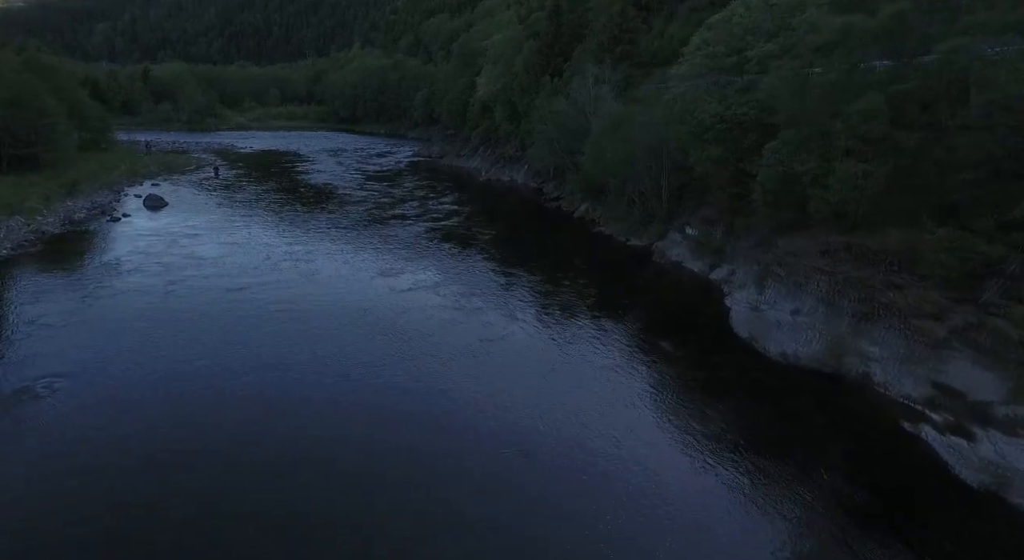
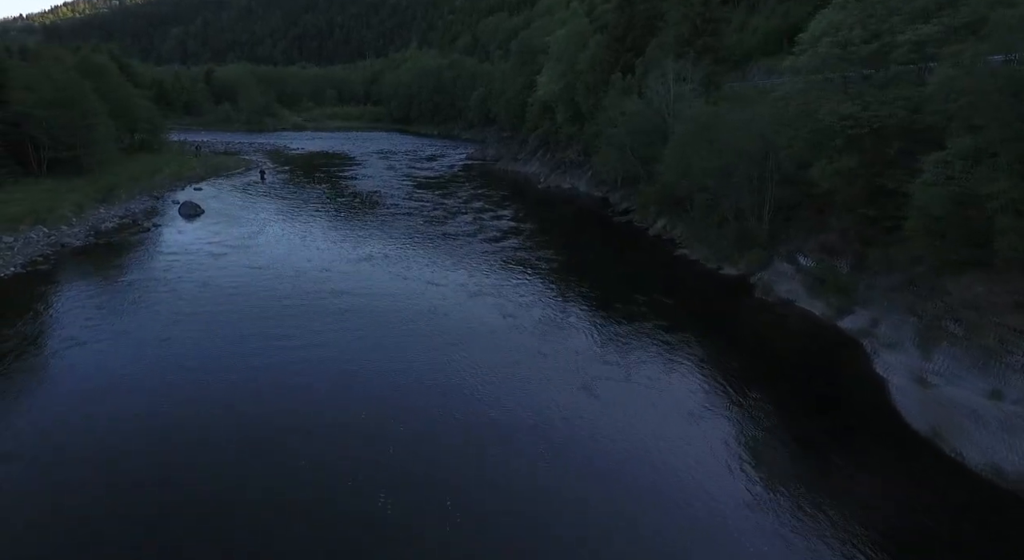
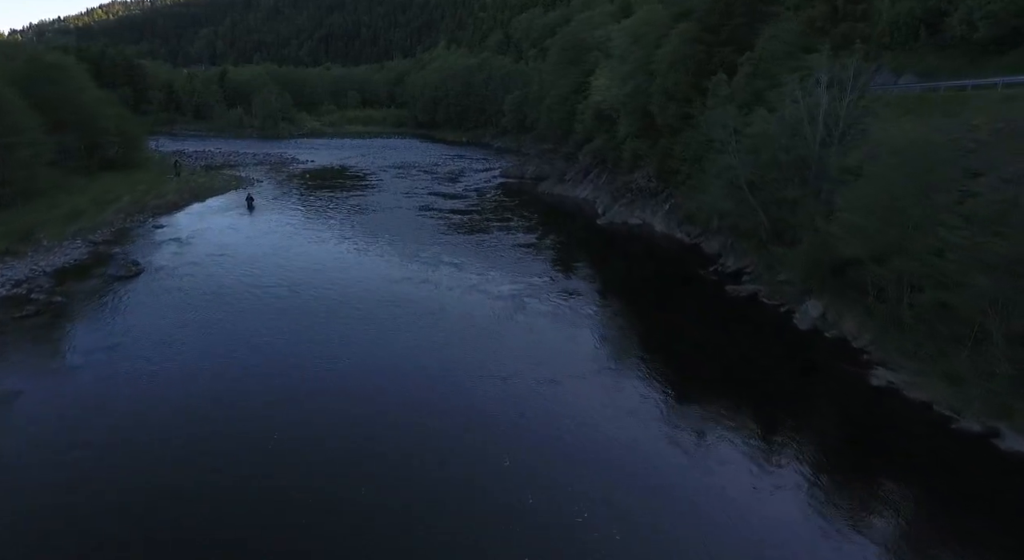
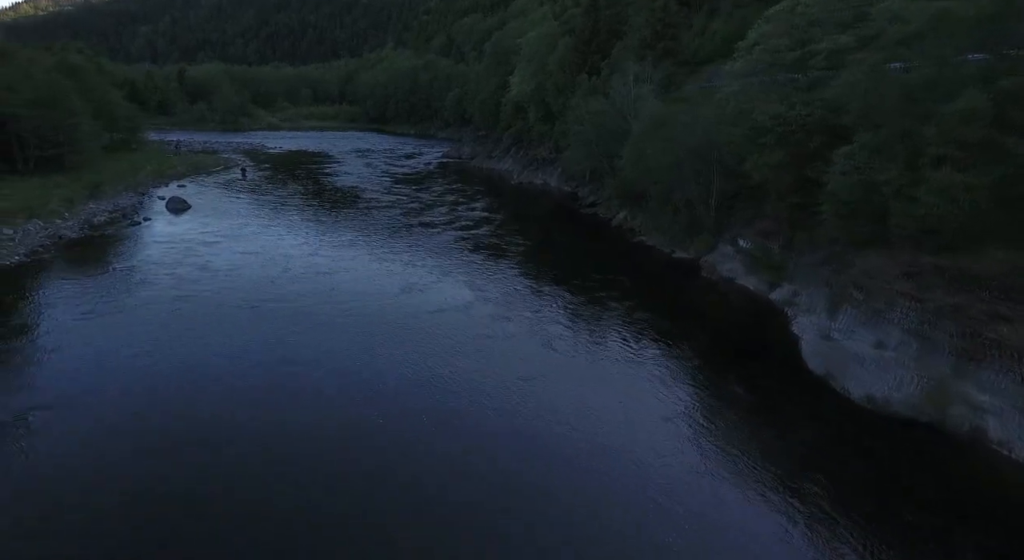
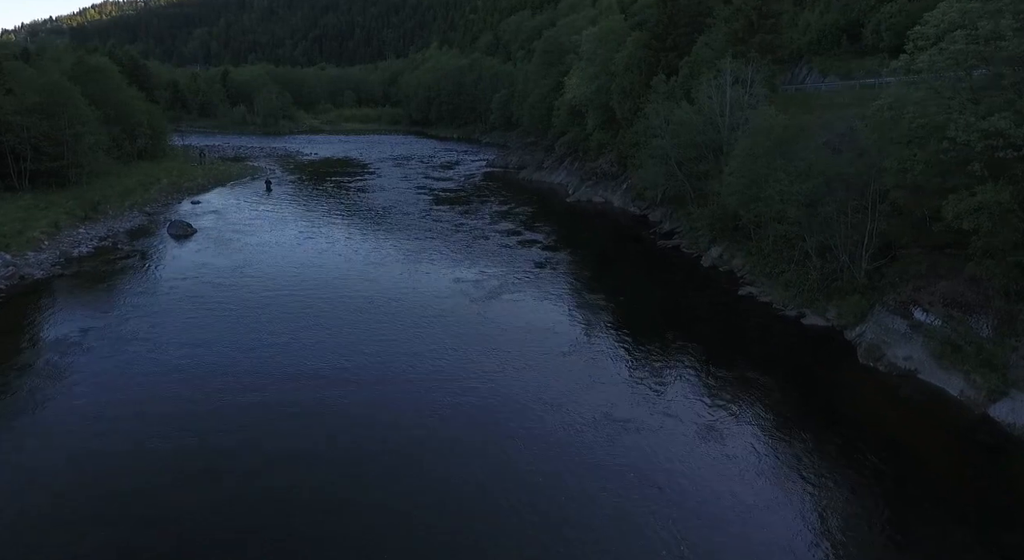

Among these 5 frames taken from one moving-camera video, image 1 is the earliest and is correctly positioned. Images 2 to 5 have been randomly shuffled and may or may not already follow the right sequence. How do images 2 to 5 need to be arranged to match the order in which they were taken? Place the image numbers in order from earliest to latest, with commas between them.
4, 2, 5, 3
